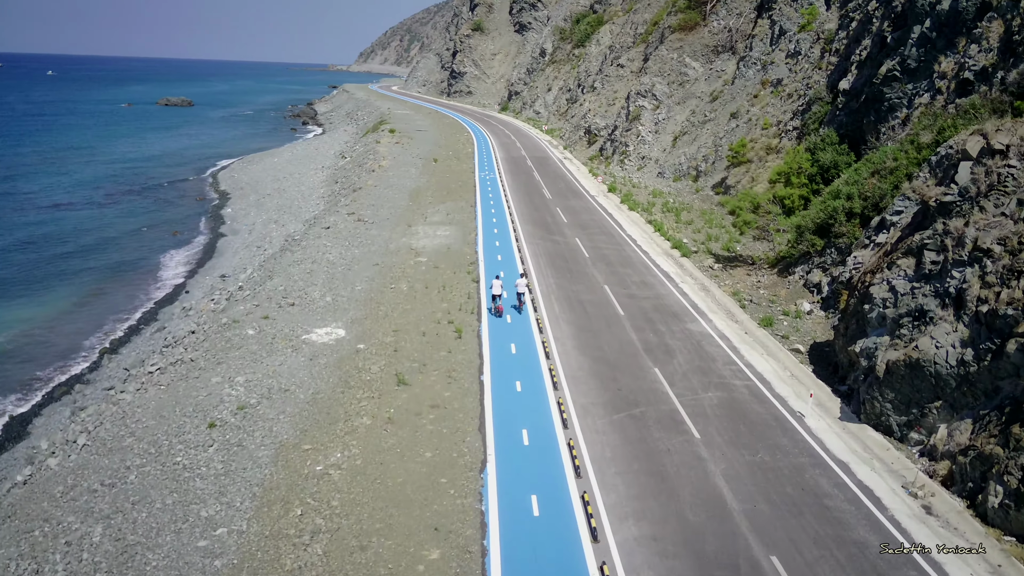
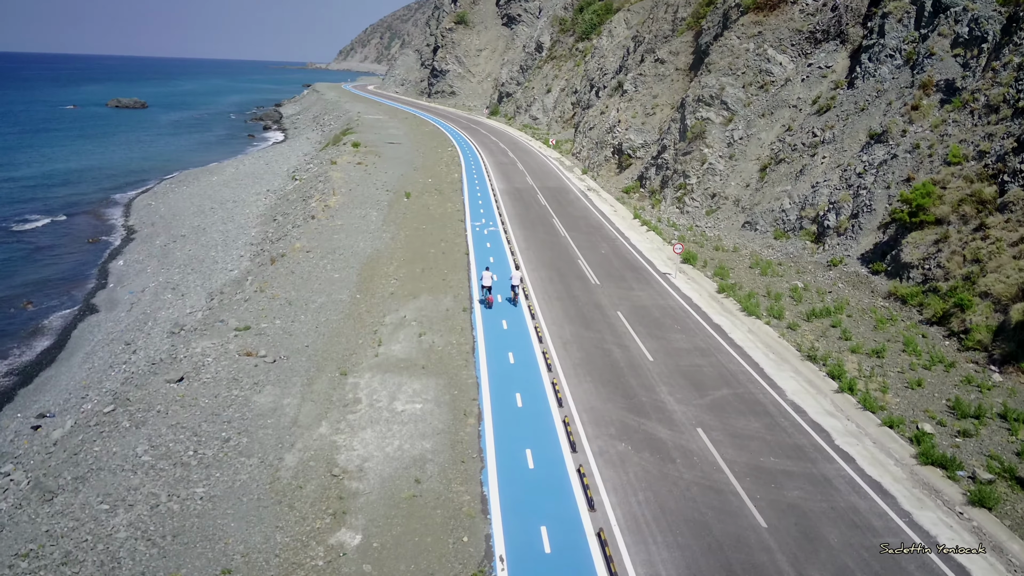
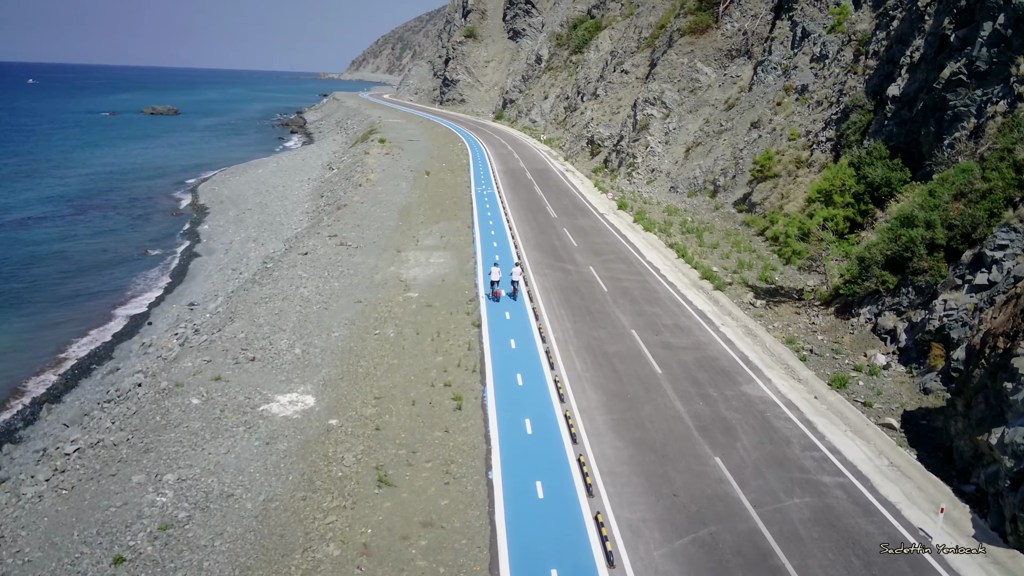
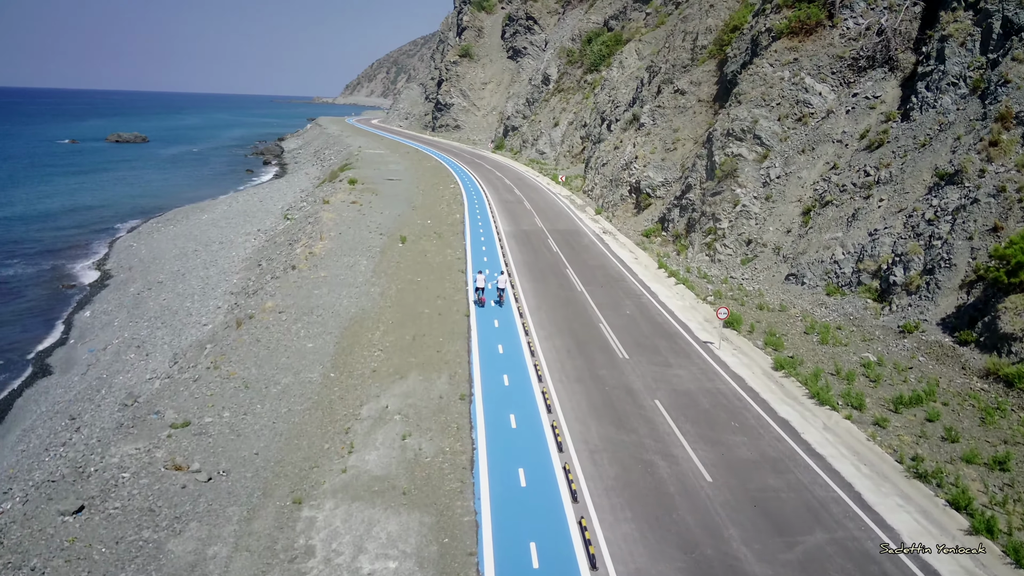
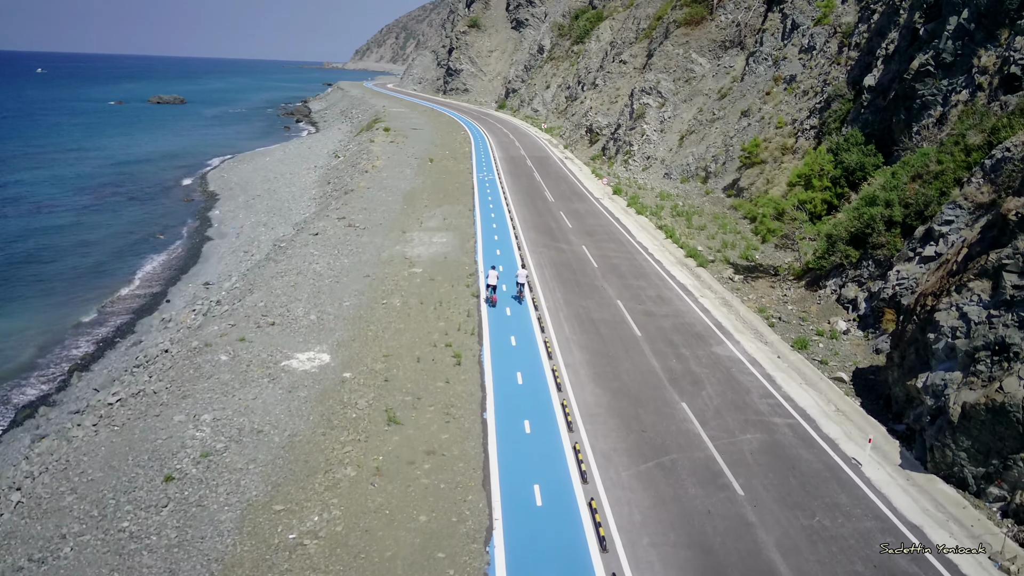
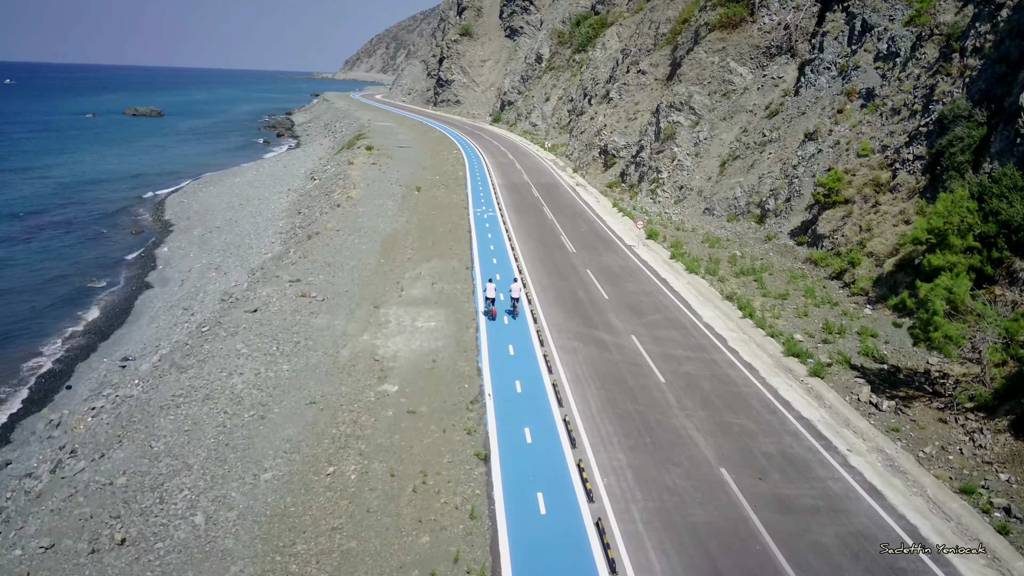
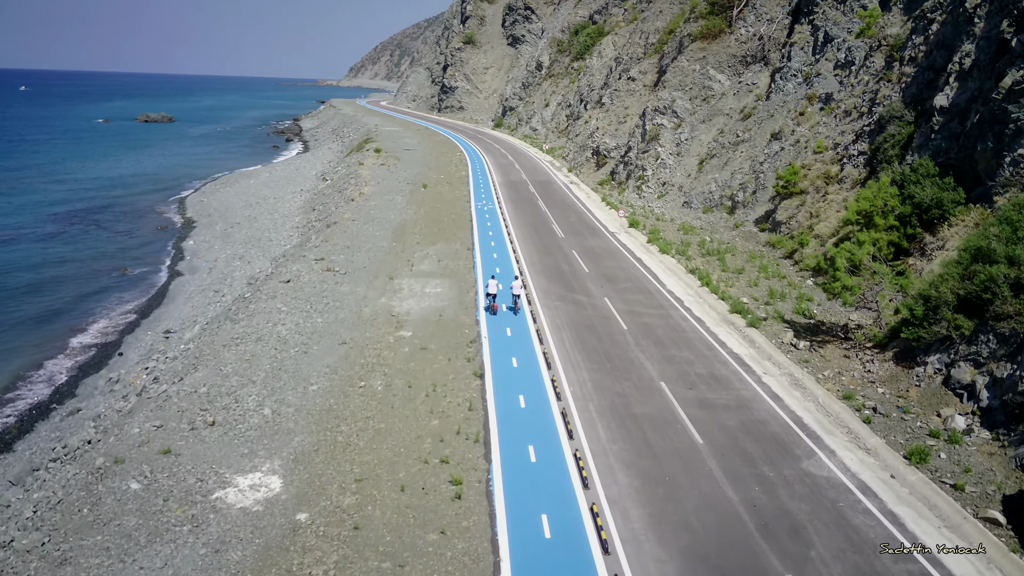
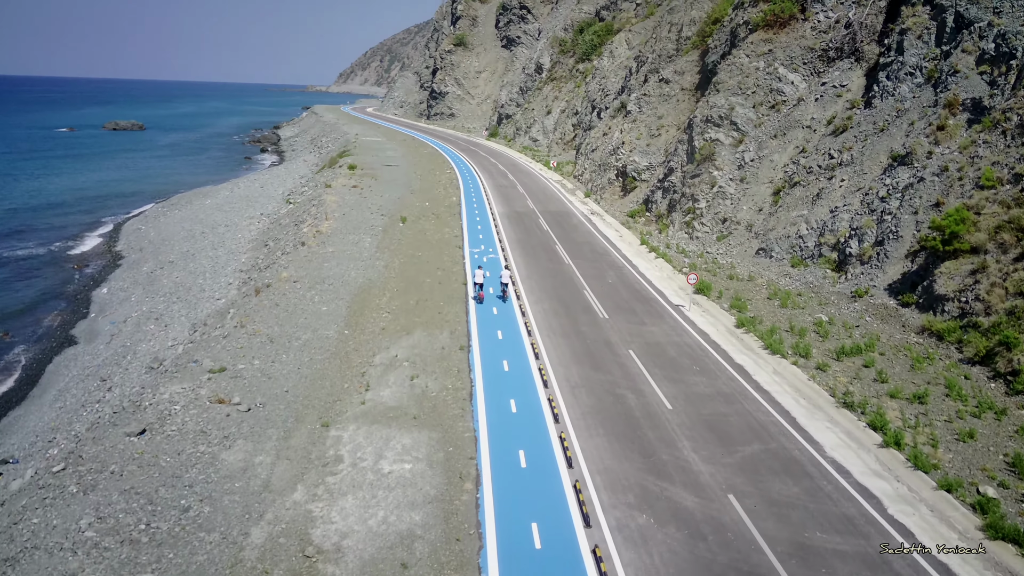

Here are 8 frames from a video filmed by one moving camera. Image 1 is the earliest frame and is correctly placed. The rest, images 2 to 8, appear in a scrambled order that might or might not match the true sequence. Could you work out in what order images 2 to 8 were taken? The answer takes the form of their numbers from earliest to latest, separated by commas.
5, 3, 7, 6, 2, 8, 4
